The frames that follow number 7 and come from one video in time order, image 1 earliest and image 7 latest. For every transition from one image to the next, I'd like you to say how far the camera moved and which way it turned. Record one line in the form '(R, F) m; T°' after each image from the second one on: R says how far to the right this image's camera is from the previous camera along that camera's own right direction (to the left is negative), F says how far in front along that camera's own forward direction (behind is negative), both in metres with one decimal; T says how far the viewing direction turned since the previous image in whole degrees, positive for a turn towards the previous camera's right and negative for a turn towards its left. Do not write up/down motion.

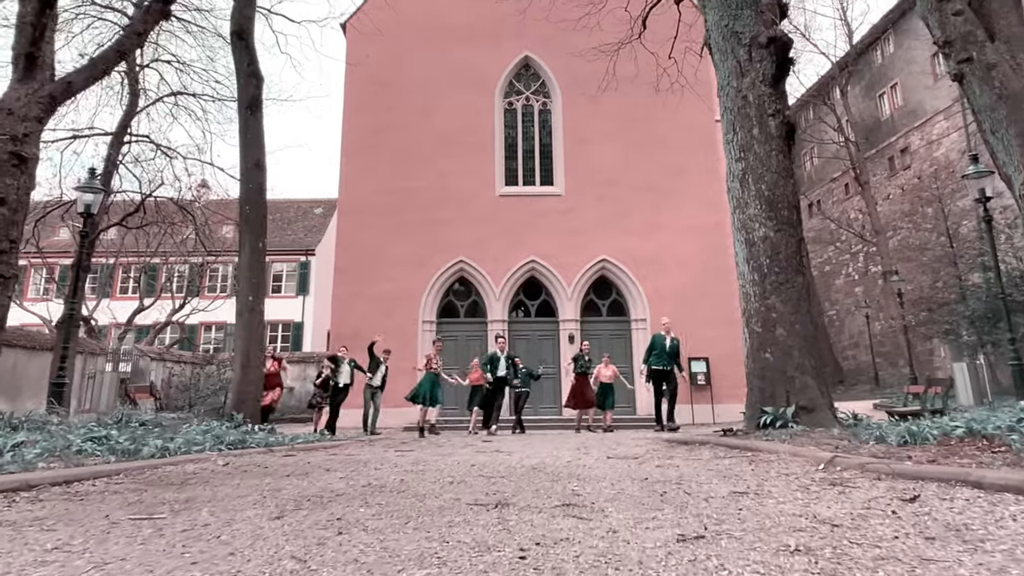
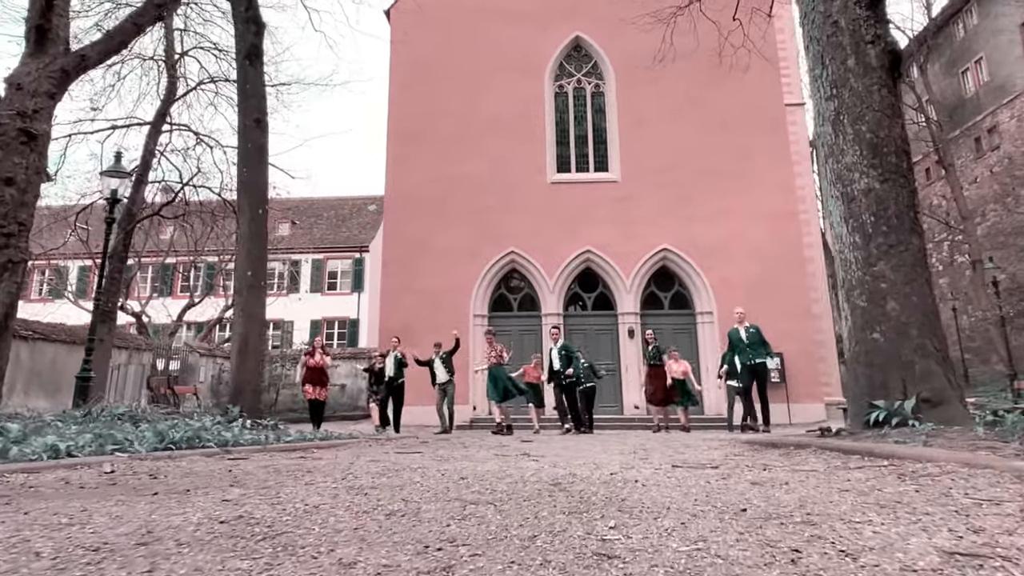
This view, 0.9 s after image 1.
(+0.1, +0.8) m; -5°
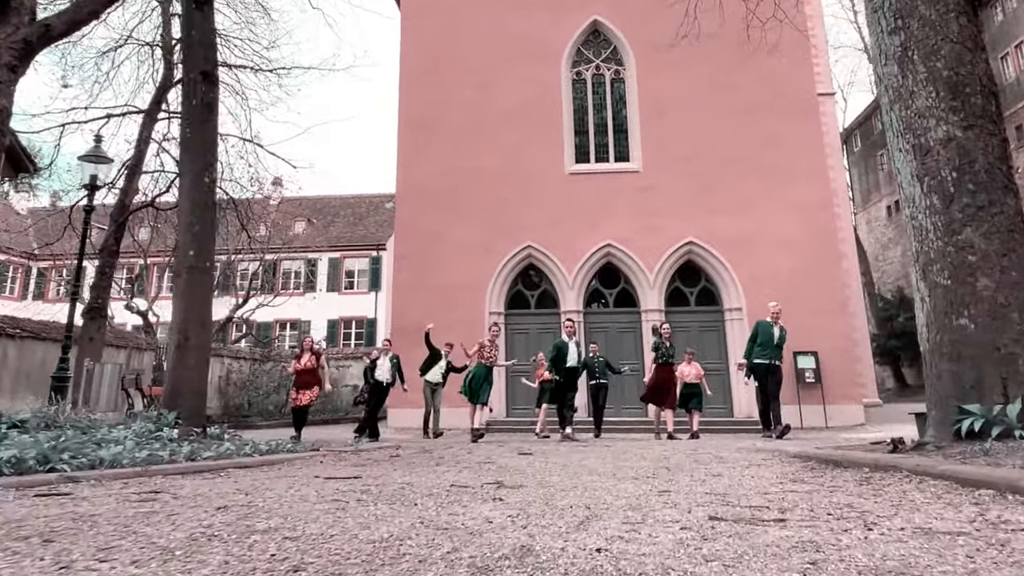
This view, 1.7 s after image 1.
(+0.2, +0.7) m; -2°
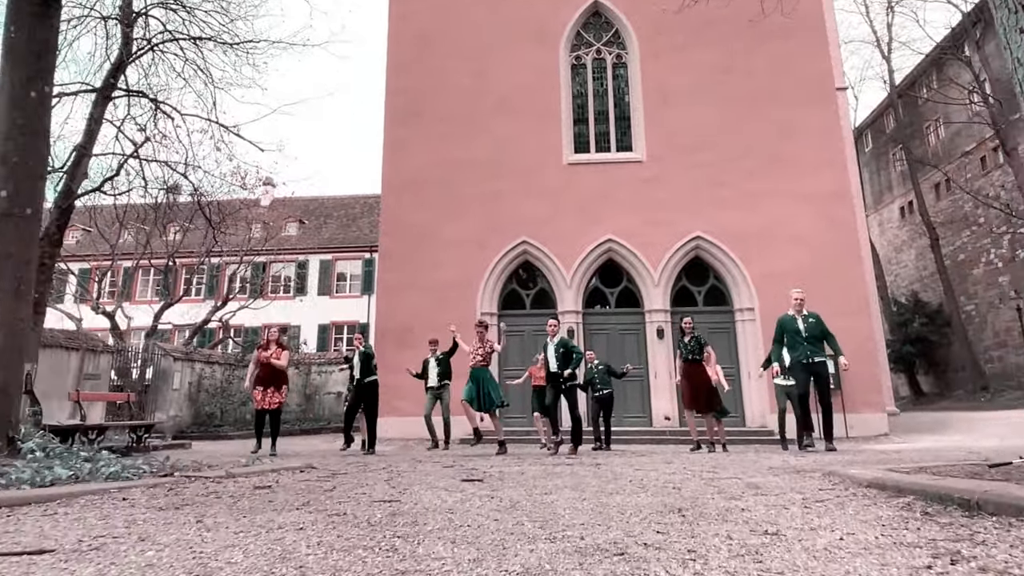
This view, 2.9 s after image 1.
(+0.2, +1.0) m; 0°
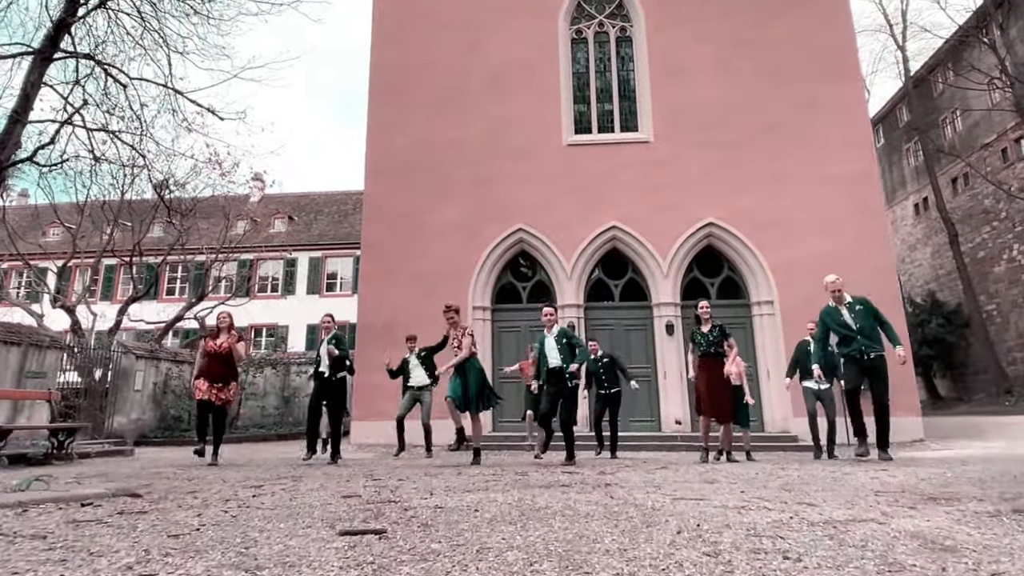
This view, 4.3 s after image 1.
(+0.1, +1.1) m; 0°
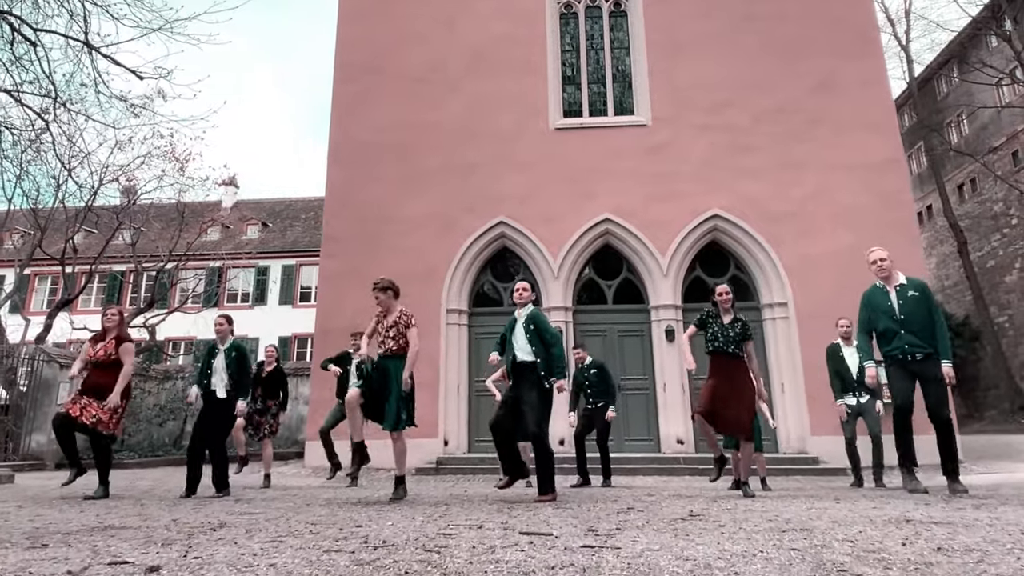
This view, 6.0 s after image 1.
(+0.2, +1.4) m; +1°
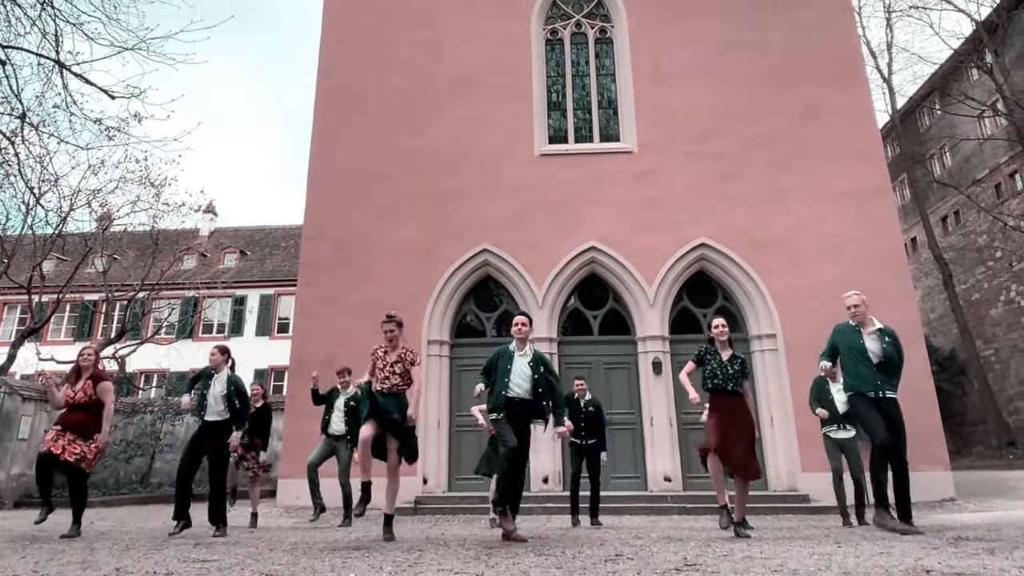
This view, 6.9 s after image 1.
(0.0, +0.2) m; +1°
